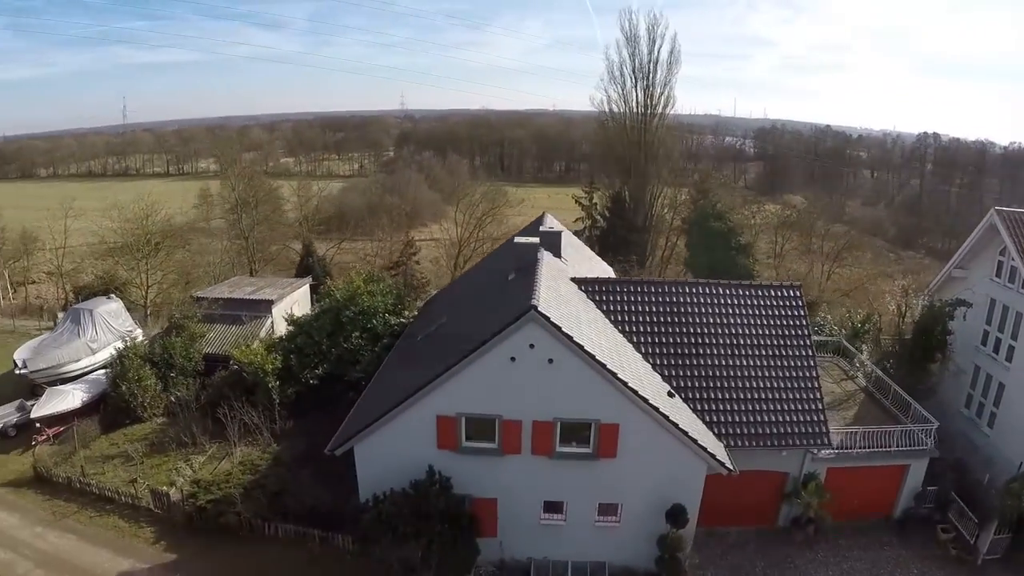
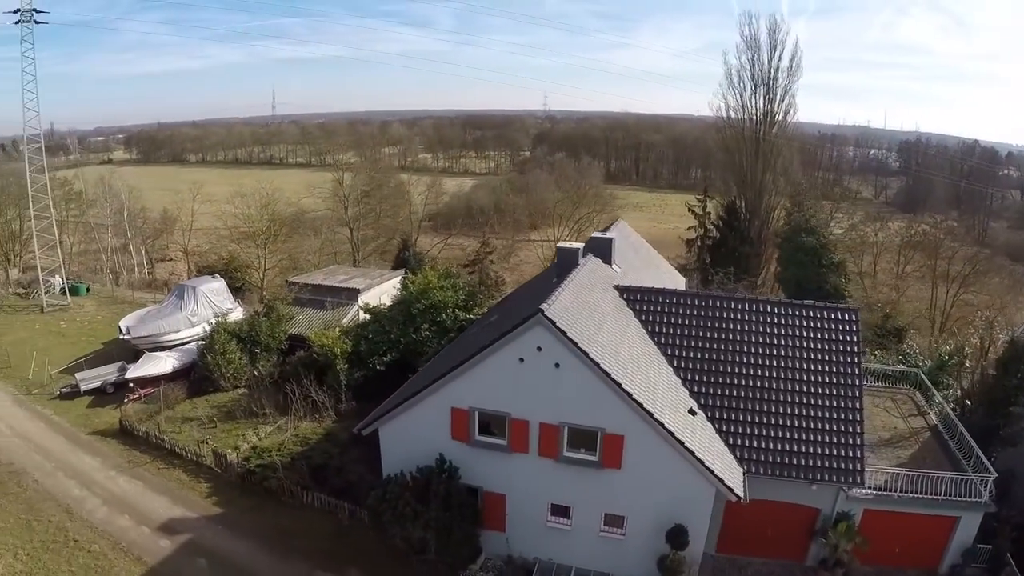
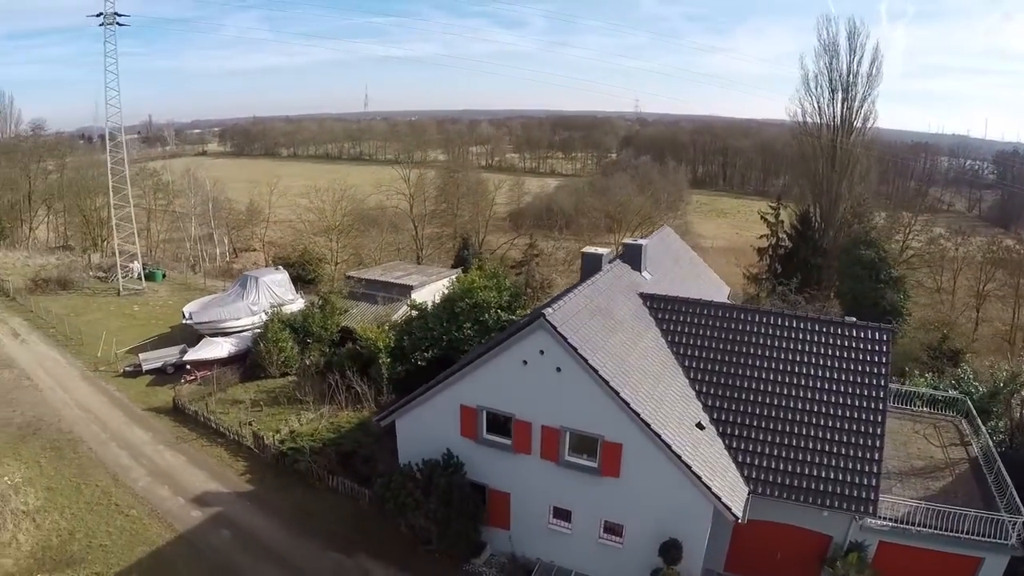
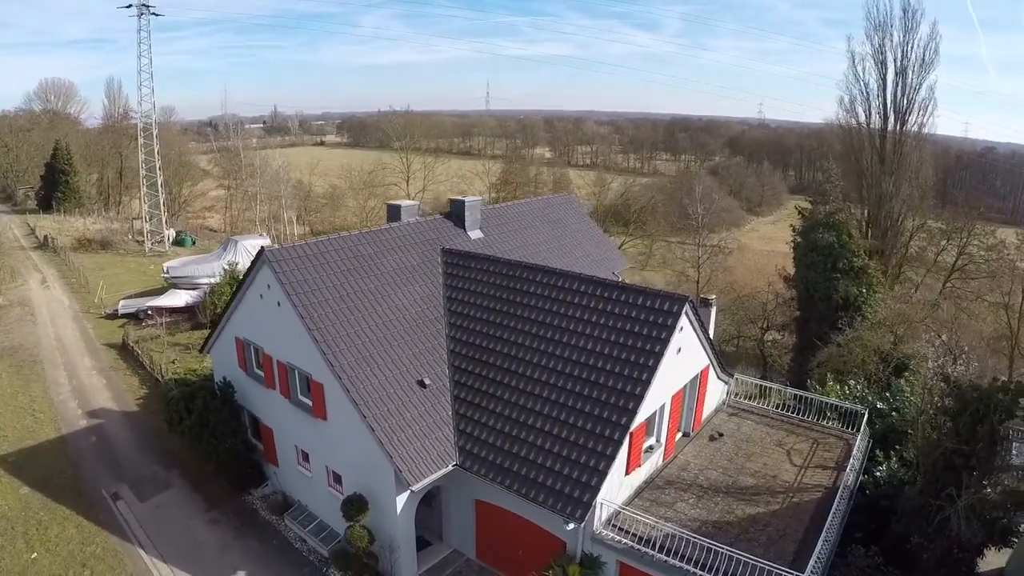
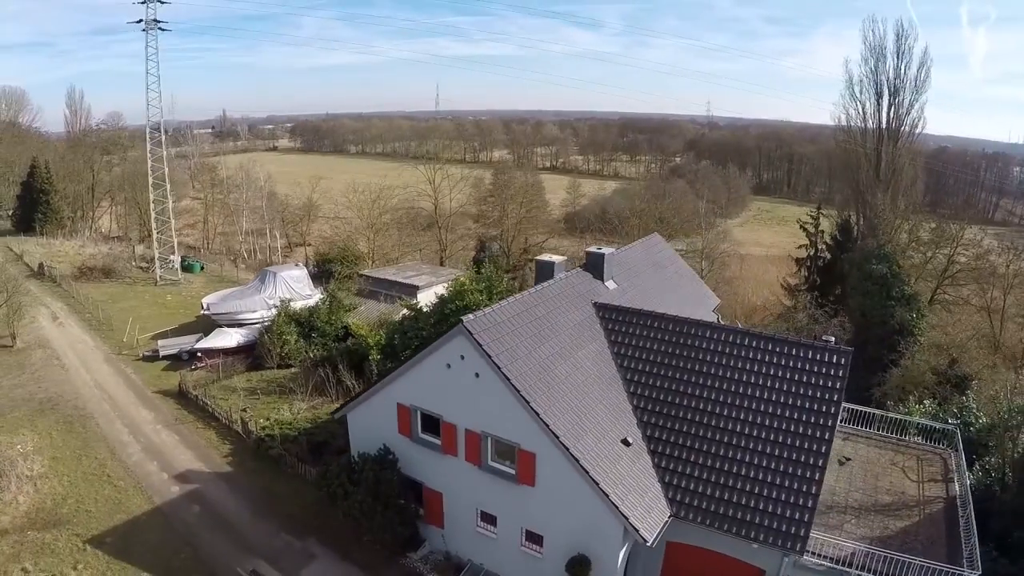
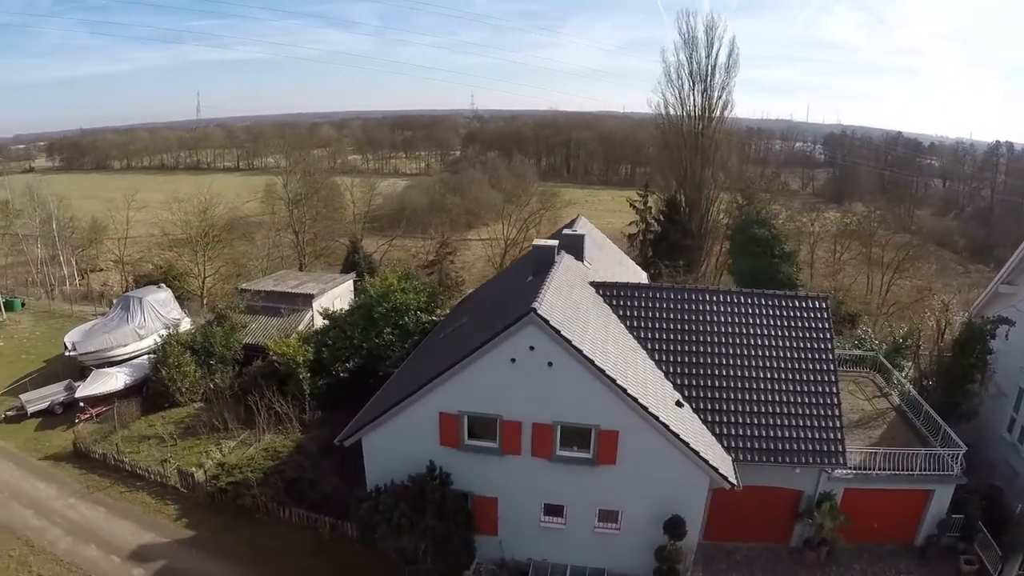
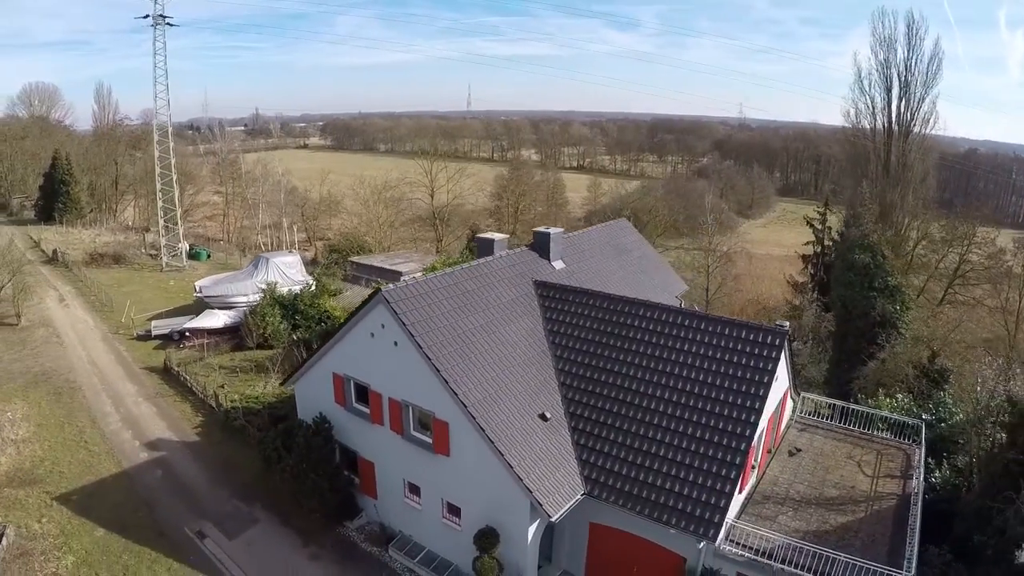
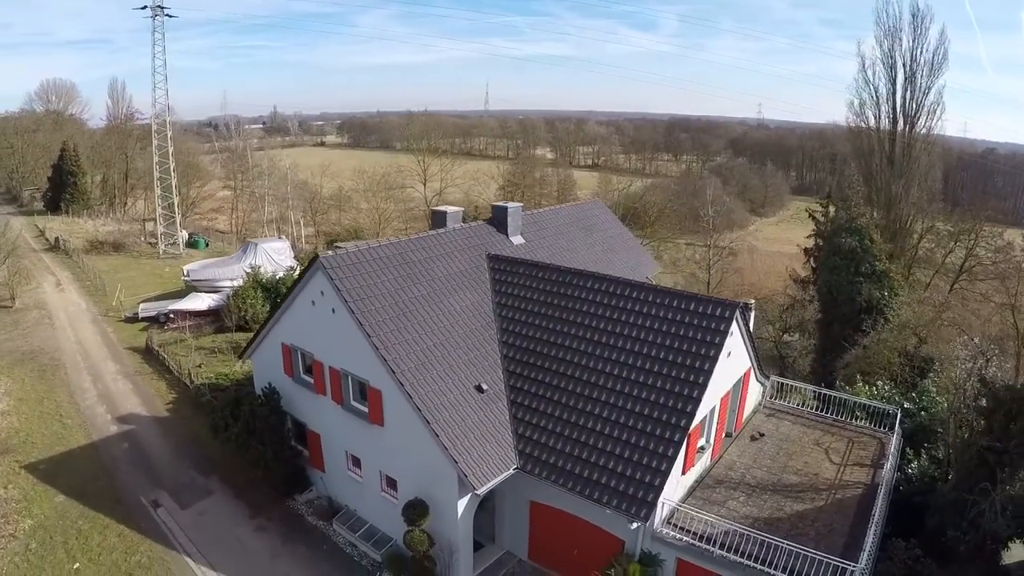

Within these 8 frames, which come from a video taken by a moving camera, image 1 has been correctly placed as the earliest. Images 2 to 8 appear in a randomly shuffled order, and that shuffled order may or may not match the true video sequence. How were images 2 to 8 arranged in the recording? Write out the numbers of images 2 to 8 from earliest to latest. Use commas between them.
6, 2, 3, 5, 7, 8, 4
